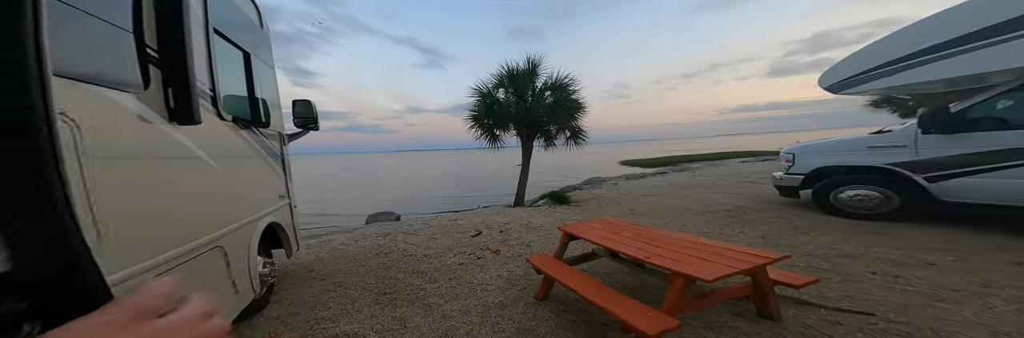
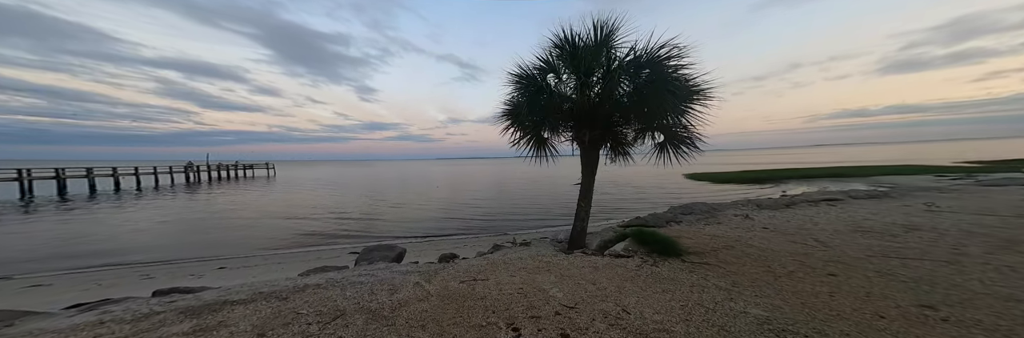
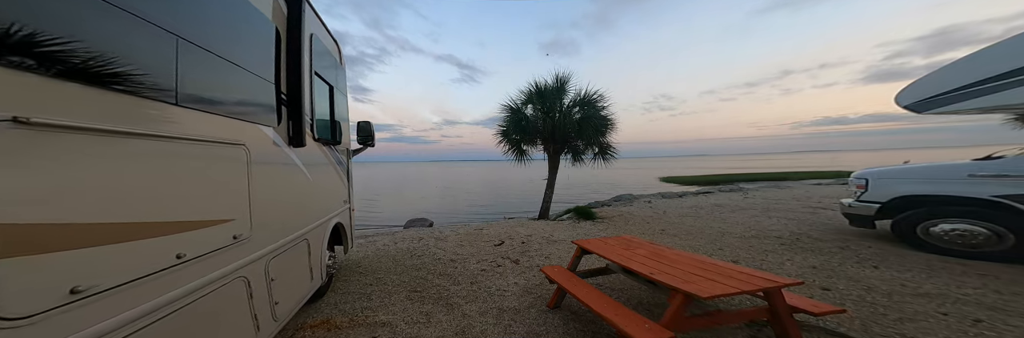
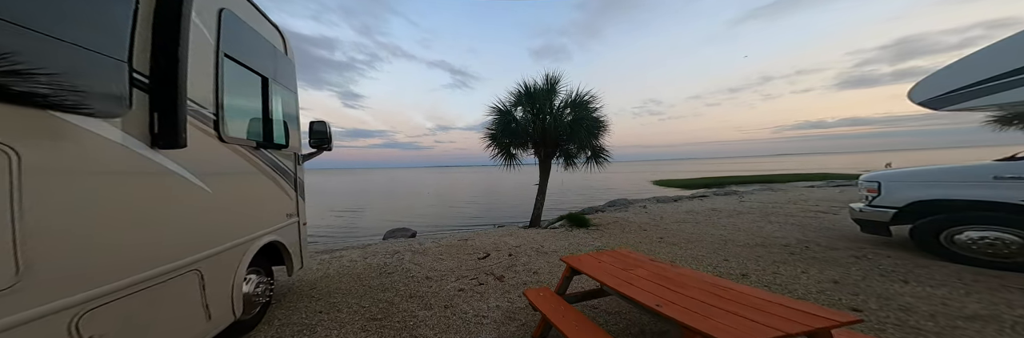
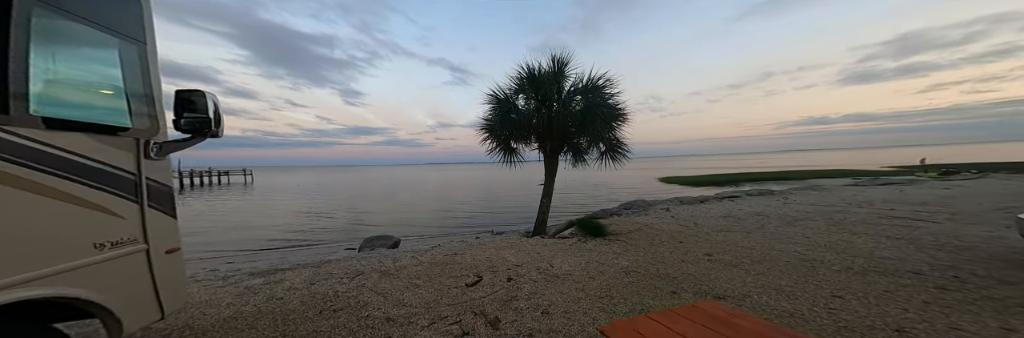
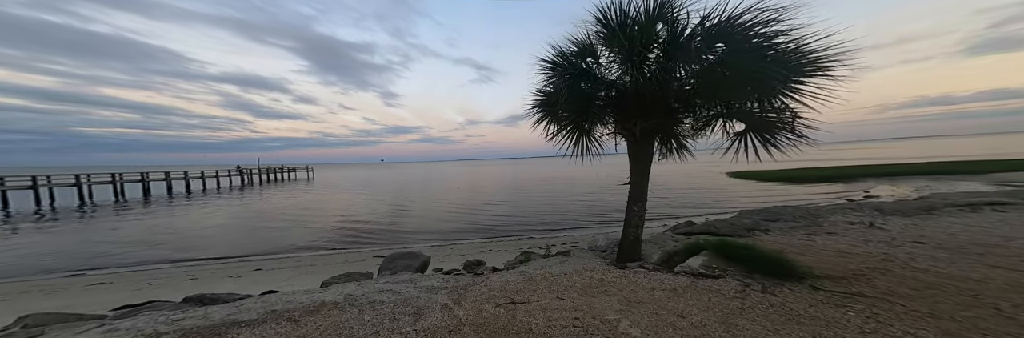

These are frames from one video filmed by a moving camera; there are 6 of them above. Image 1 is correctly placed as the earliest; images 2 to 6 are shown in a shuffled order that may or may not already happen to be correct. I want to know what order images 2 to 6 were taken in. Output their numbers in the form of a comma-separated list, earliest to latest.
3, 4, 5, 2, 6
